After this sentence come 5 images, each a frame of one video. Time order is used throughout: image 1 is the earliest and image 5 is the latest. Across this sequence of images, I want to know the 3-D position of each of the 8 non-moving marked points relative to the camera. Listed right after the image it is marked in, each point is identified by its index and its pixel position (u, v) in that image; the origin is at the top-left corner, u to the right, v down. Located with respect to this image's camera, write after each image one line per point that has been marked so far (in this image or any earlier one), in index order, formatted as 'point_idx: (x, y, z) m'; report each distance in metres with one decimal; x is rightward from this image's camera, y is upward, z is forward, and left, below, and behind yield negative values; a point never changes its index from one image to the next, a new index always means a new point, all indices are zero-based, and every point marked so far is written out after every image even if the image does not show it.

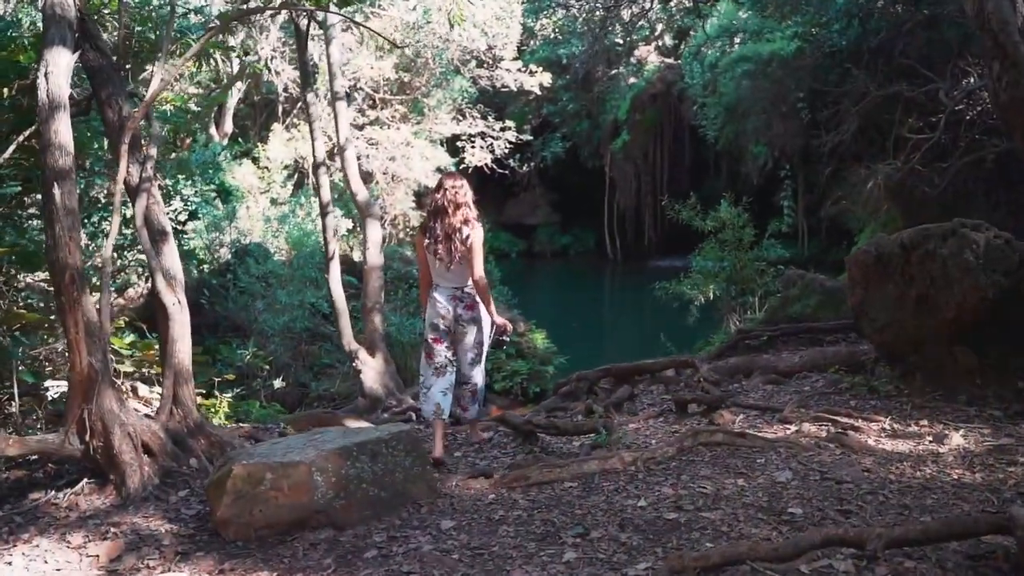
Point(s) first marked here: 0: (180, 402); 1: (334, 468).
0: (-1.8, -0.6, +4.8) m
1: (-0.8, -0.8, +3.9) m
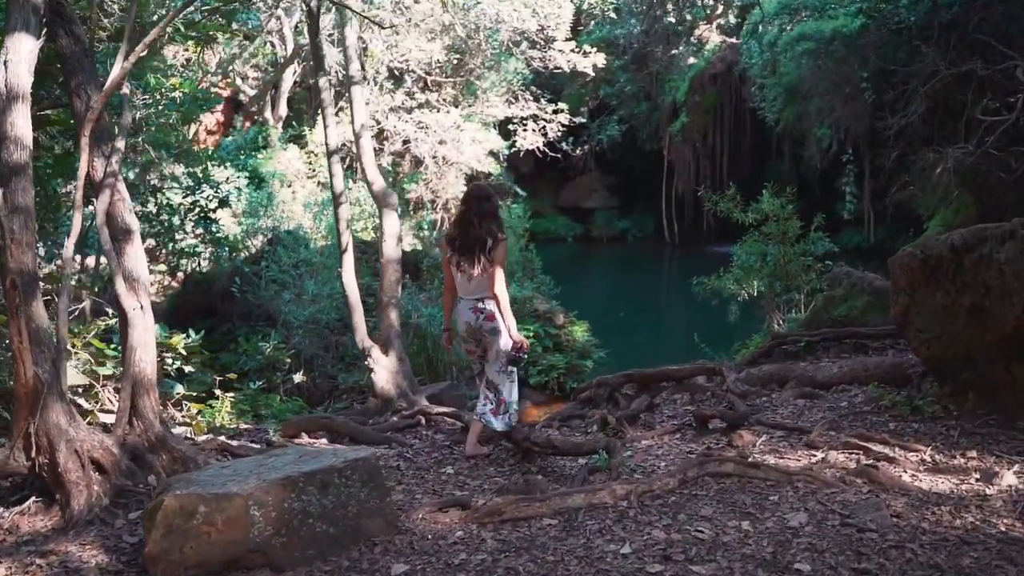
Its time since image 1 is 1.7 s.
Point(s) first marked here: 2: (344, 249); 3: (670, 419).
0: (-1.8, -0.6, +4.5) m
1: (-0.9, -0.8, +3.4) m
2: (-1.4, +0.3, +7.7) m
3: (+1.0, -0.8, +5.7) m
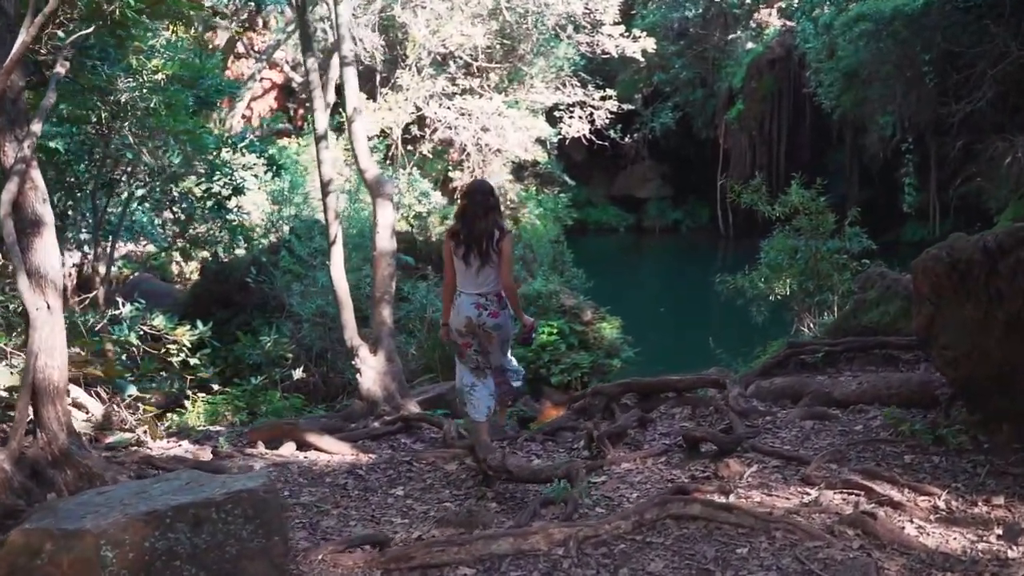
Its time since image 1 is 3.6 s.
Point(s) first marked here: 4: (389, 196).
0: (-2.1, -0.6, +4.0) m
1: (-1.2, -0.8, +2.9) m
2: (-1.4, +0.4, +7.2) m
3: (+0.8, -0.8, +5.0) m
4: (-1.0, +0.7, +7.2) m
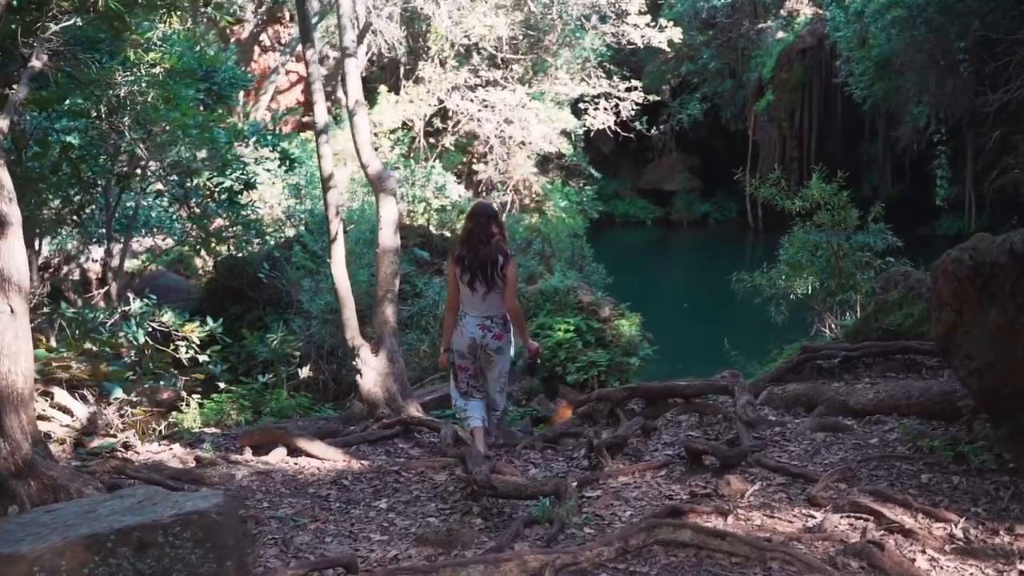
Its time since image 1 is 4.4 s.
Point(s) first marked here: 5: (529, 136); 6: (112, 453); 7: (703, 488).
0: (-2.1, -0.6, +3.8) m
1: (-1.3, -0.8, +2.7) m
2: (-1.4, +0.4, +7.0) m
3: (+0.8, -0.8, +4.8) m
4: (-0.9, +0.7, +7.0) m
5: (+0.3, +2.9, +17.4) m
6: (-2.2, -0.9, +5.0) m
7: (+0.8, -0.9, +4.0) m
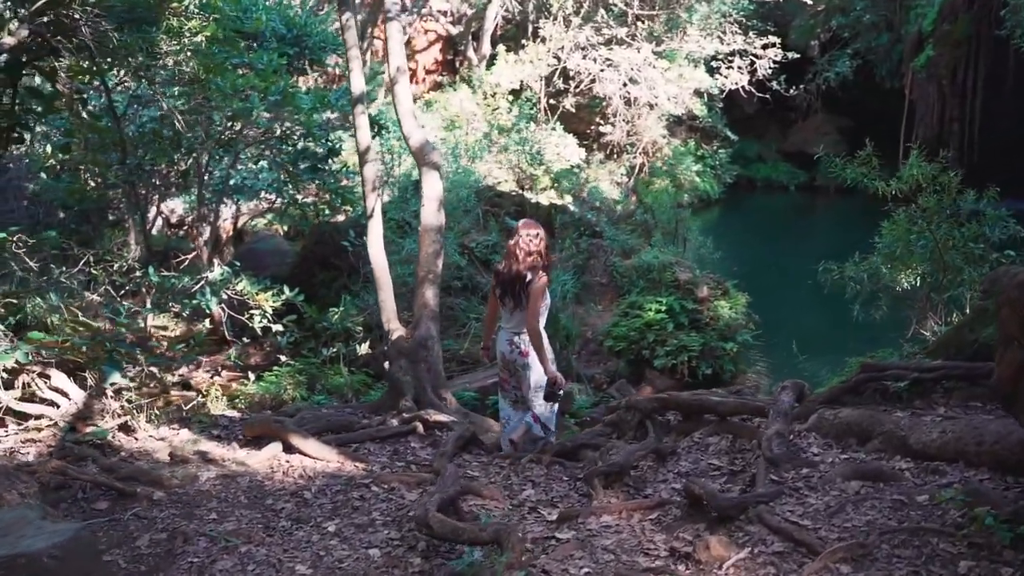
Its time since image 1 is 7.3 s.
0: (-2.3, -0.6, +3.6) m
1: (-1.7, -0.9, +2.4) m
2: (-1.0, +0.5, +6.6) m
3: (+0.7, -0.9, +4.0) m
4: (-0.6, +0.9, +6.4) m
5: (+2.4, +3.4, +16.4) m
6: (-2.2, -0.8, +4.8) m
7: (+0.6, -0.9, +3.3) m
